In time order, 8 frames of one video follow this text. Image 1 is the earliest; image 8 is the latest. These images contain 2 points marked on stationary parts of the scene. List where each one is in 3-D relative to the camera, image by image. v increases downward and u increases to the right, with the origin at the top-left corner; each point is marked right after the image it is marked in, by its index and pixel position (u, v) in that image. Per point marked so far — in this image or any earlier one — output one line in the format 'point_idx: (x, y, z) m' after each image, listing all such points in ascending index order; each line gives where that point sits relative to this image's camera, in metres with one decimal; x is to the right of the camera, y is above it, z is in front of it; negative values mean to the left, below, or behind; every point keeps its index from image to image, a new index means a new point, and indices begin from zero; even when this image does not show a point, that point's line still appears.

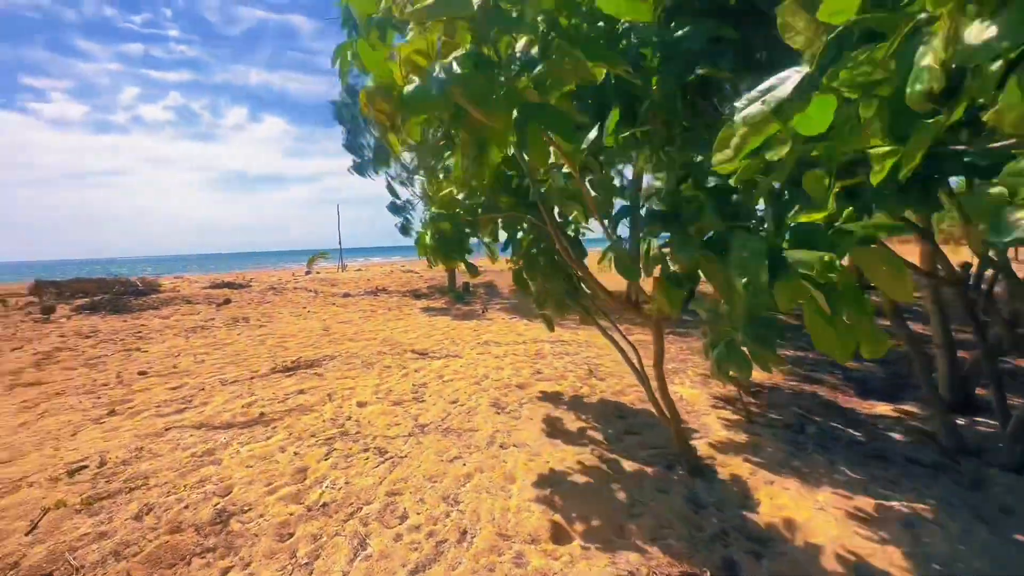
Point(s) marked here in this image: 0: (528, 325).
0: (+0.2, -0.5, +7.0) m
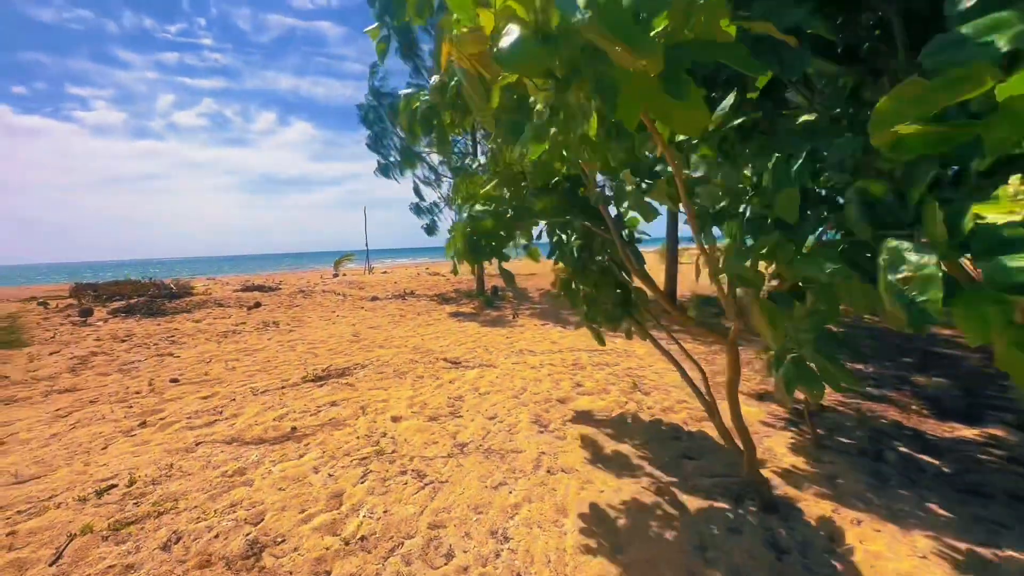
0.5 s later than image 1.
0: (+0.7, -0.6, +6.7) m
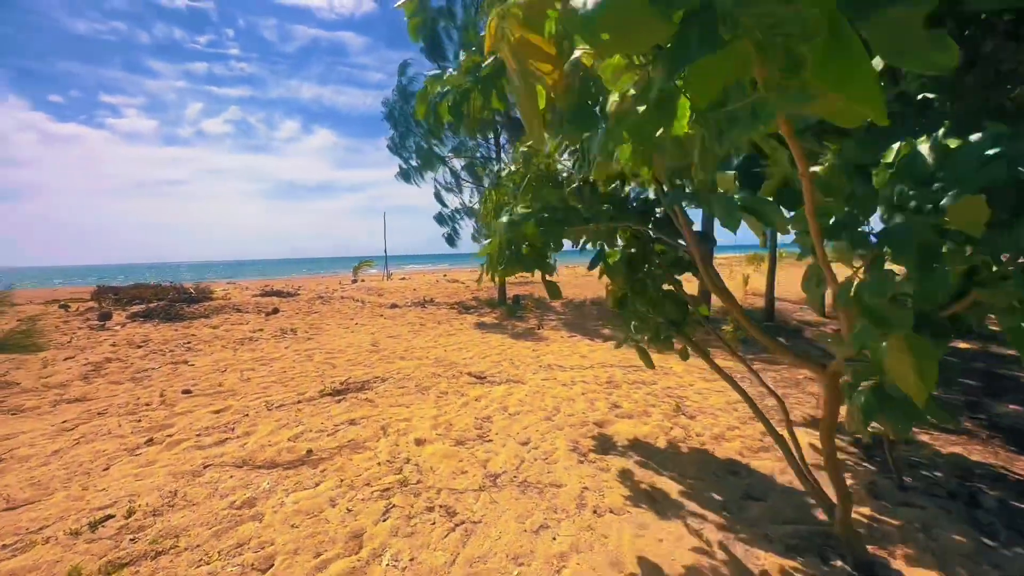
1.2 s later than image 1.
0: (+1.1, -0.8, +6.3) m
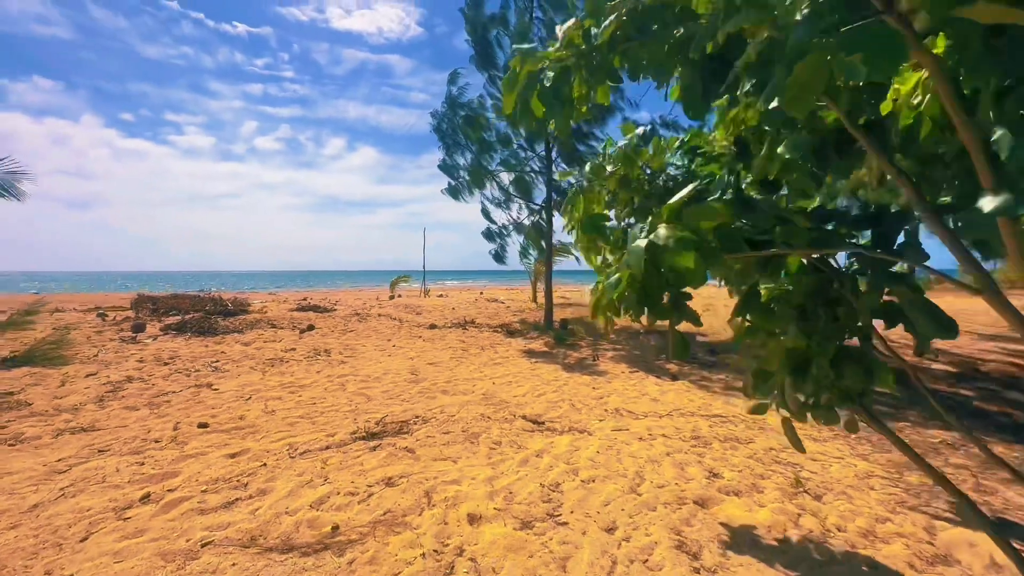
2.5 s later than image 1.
0: (+1.7, -1.1, +5.5) m
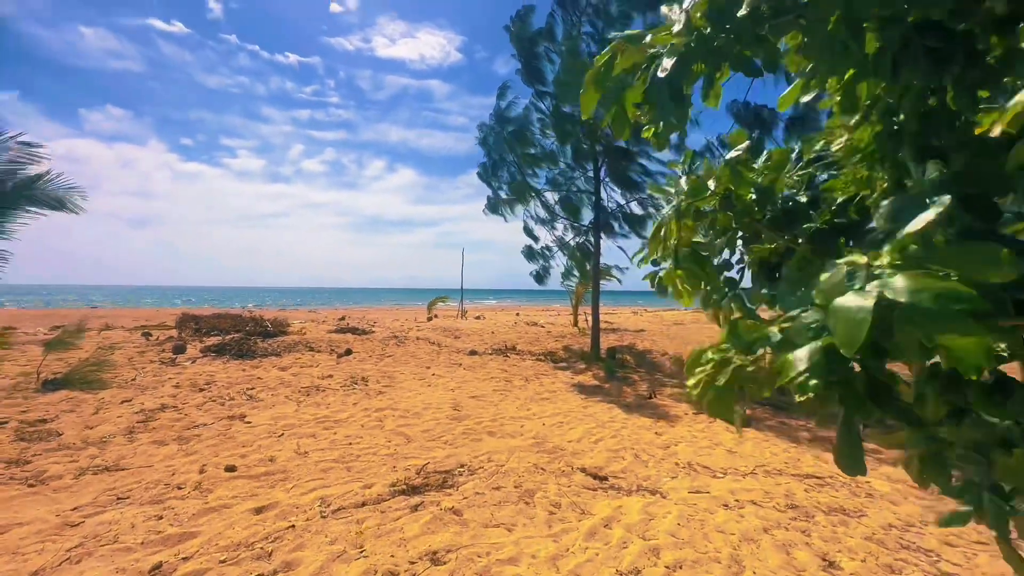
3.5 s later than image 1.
0: (+2.3, -1.5, +4.8) m
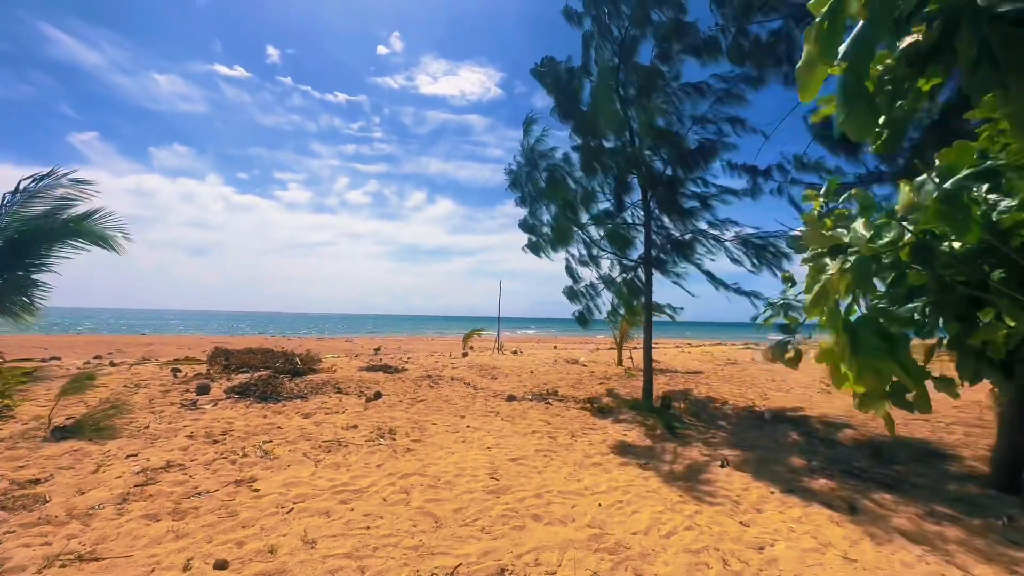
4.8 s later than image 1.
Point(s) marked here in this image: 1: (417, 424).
0: (+2.7, -1.9, +3.8) m
1: (-1.3, -1.9, +6.7) m
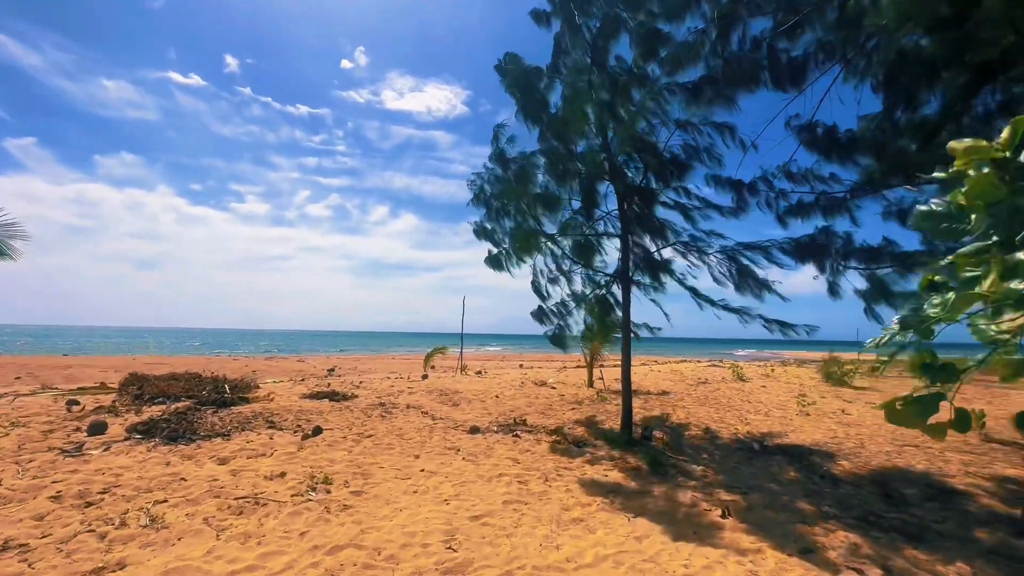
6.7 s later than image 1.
0: (+2.4, -2.1, +3.0) m
1: (-1.8, -2.1, +5.6) m
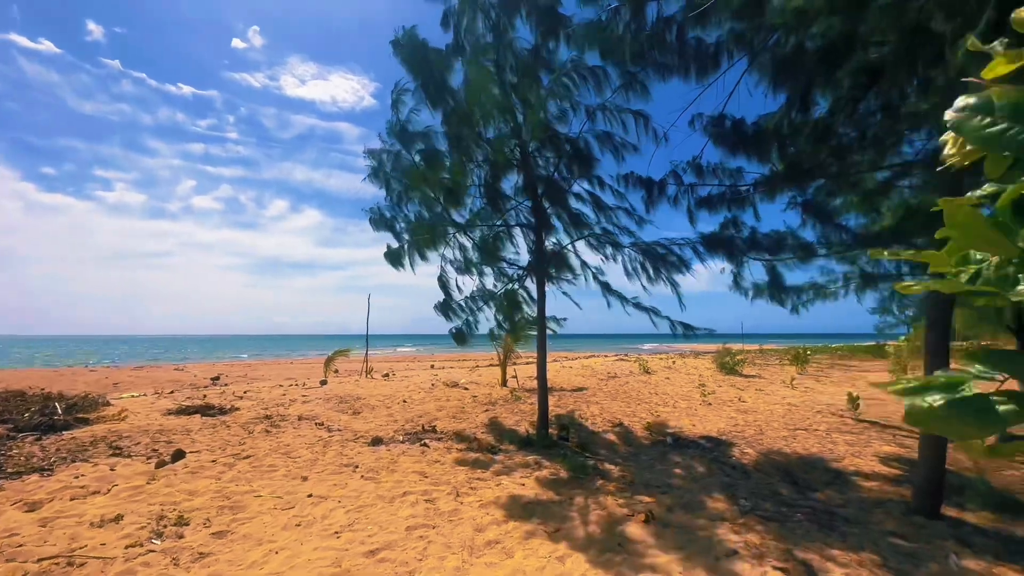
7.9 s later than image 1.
0: (+1.9, -2.0, +2.8) m
1: (-2.7, -2.0, +4.6) m
